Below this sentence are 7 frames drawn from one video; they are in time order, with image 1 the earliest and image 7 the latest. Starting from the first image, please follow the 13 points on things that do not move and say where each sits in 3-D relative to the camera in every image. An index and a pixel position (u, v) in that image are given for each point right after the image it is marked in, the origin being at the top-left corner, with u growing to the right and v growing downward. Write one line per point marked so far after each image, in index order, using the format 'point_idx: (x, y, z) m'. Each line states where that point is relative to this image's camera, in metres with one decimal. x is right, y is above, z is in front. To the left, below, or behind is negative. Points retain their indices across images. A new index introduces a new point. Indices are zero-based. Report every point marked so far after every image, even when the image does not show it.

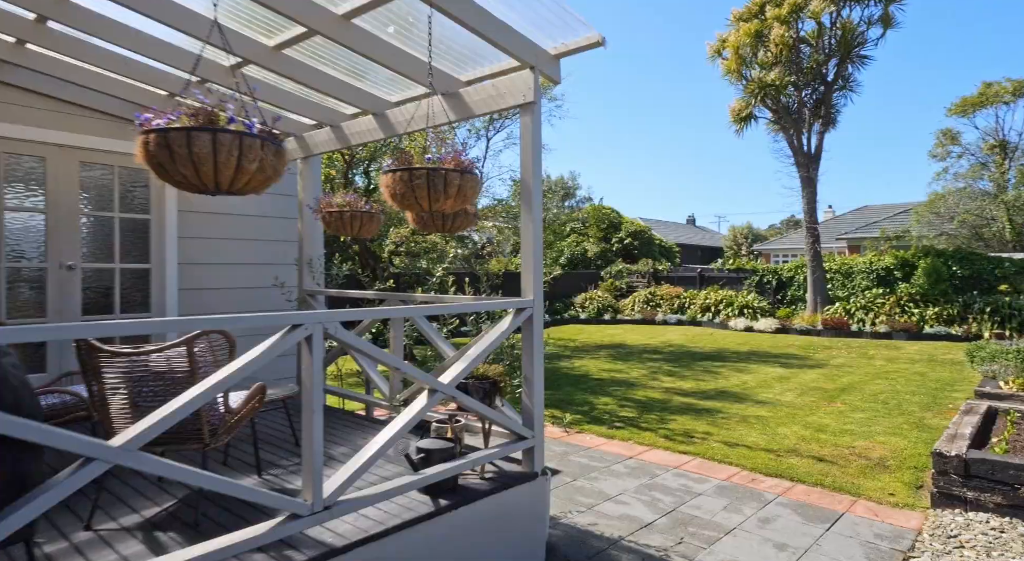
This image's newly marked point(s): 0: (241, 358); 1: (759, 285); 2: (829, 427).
0: (-0.8, -0.2, +1.9) m
1: (+6.8, -0.1, +16.8) m
2: (+3.0, -1.4, +5.8) m
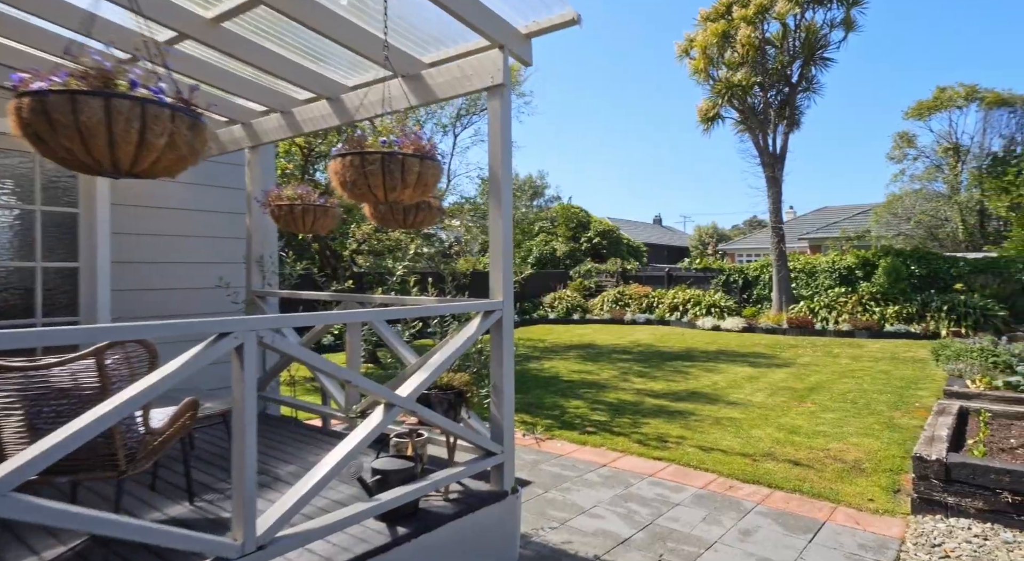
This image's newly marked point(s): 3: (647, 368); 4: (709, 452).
0: (-0.9, -0.2, +1.6) m
1: (+5.9, -0.1, +16.9) m
2: (+2.7, -1.4, +5.7) m
3: (+2.0, -1.3, +9.2) m
4: (+1.5, -1.3, +4.7) m
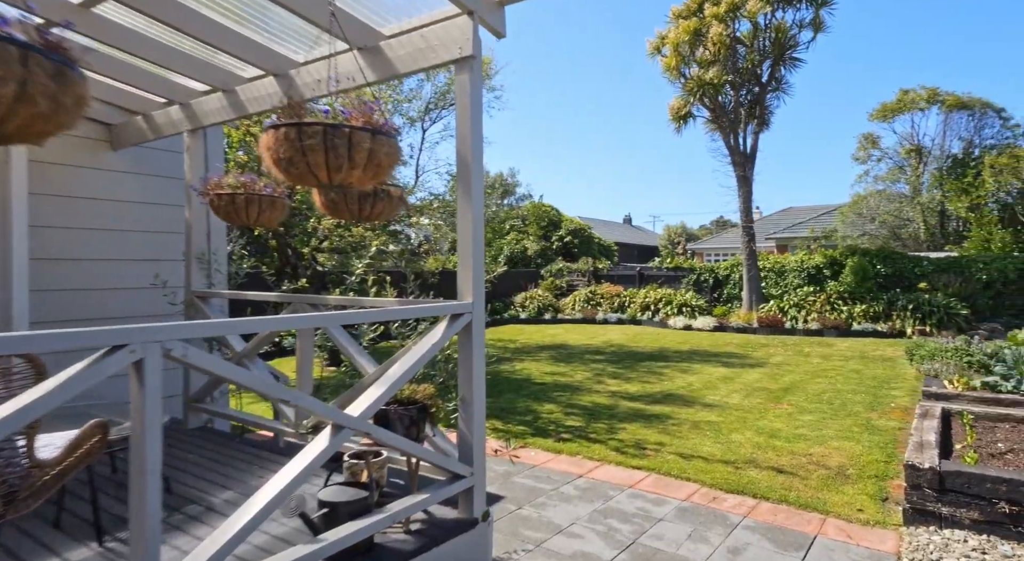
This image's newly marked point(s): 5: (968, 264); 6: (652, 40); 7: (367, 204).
0: (-1.0, -0.2, +1.3) m
1: (+5.1, -0.1, +16.9) m
2: (+2.4, -1.4, +5.5) m
3: (+1.6, -1.3, +9.0) m
4: (+1.3, -1.3, +4.5) m
5: (+10.1, +0.4, +13.5) m
6: (+3.6, +6.1, +15.5) m
7: (-0.6, +0.3, +2.4) m
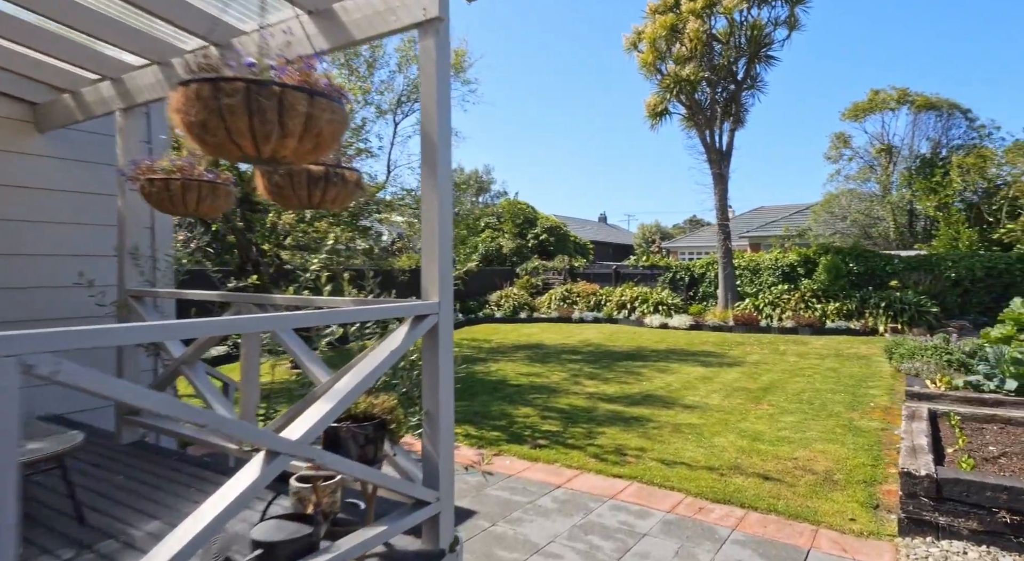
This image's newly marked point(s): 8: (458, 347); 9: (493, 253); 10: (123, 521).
0: (-1.0, -0.2, +0.9) m
1: (+4.4, 0.0, +16.8) m
2: (+2.2, -1.3, +5.3) m
3: (+1.2, -1.3, +8.8) m
4: (+1.1, -1.3, +4.3) m
5: (+9.5, +0.4, +13.6) m
6: (+2.9, +6.2, +15.4) m
7: (-0.7, +0.3, +2.1) m
8: (-1.0, -1.2, +11.2) m
9: (-0.6, +0.9, +20.0) m
10: (-1.3, -0.8, +2.0) m
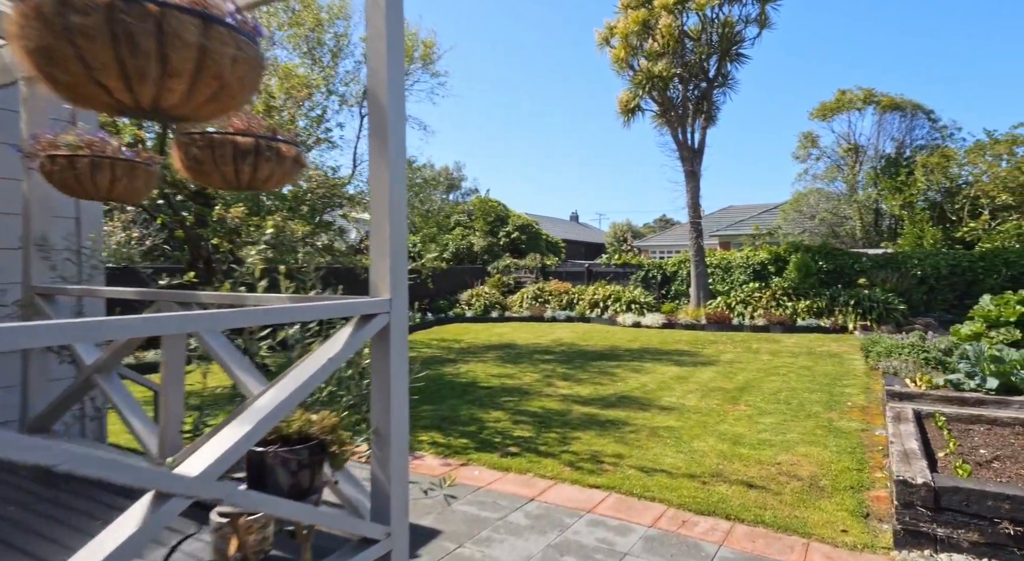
0: (-1.1, -0.2, +0.6) m
1: (+3.6, 0.0, +16.7) m
2: (+2.0, -1.3, +5.1) m
3: (+0.8, -1.3, +8.6) m
4: (+0.9, -1.3, +4.1) m
5: (+8.9, +0.5, +13.8) m
6: (+2.2, +6.2, +15.2) m
7: (-0.8, +0.3, +1.8) m
8: (-1.5, -1.2, +10.8) m
9: (-1.6, +0.9, +19.6) m
10: (-1.4, -0.8, +1.6) m
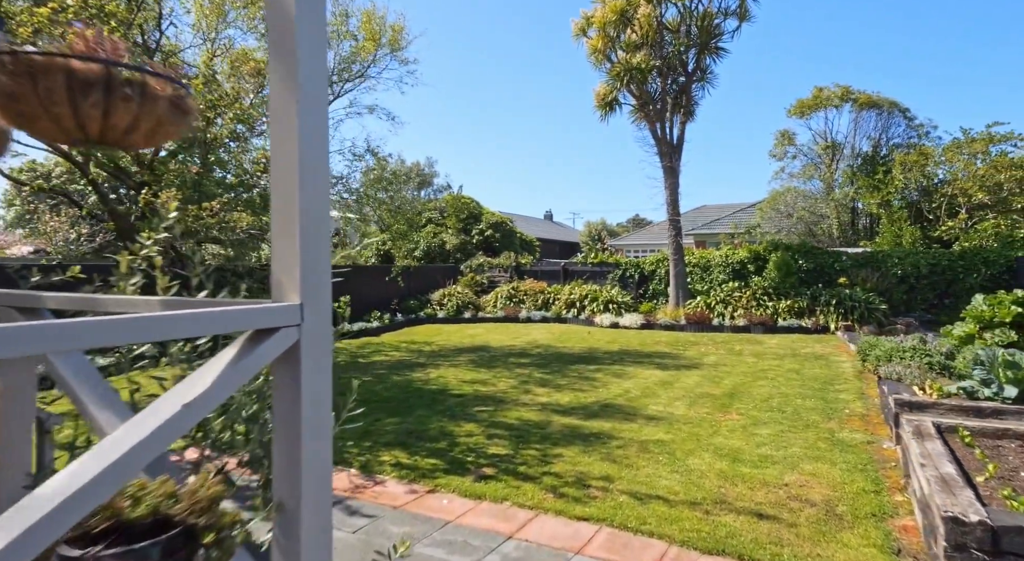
0: (-1.1, -0.2, 0.0) m
1: (+2.9, 0.0, +16.3) m
2: (+1.8, -1.3, +4.7) m
3: (+0.5, -1.2, +8.0) m
4: (+0.8, -1.3, +3.5) m
5: (+8.3, +0.5, +13.6) m
6: (+1.6, +6.2, +14.7) m
7: (-0.8, +0.3, +1.2) m
8: (-1.9, -1.2, +10.2) m
9: (-2.4, +1.0, +19.0) m
10: (-1.4, -0.8, +1.0) m
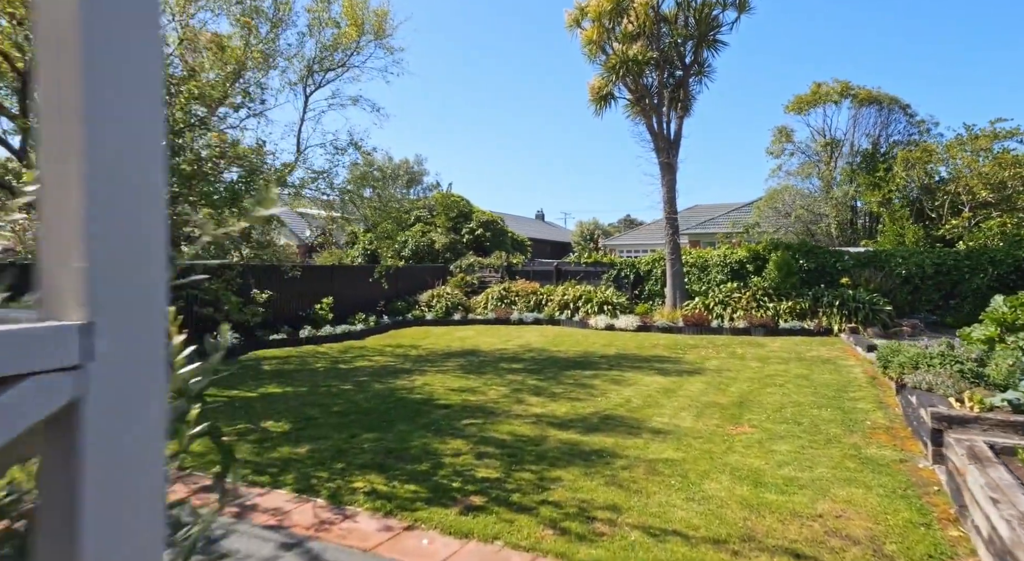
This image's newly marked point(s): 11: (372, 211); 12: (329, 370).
0: (-1.1, -0.2, -0.6) m
1: (+2.7, 0.0, +15.8) m
2: (+1.7, -1.3, +4.1) m
3: (+0.4, -1.3, +7.5) m
4: (+0.7, -1.3, +3.0) m
5: (+8.1, +0.5, +13.1) m
6: (+1.4, +6.2, +14.2) m
7: (-0.8, +0.3, +0.6) m
8: (-2.1, -1.2, +9.6) m
9: (-2.6, +0.9, +18.4) m
10: (-1.4, -0.8, +0.5) m
11: (-2.8, +1.4, +12.2) m
12: (-2.5, -1.2, +8.2) m
